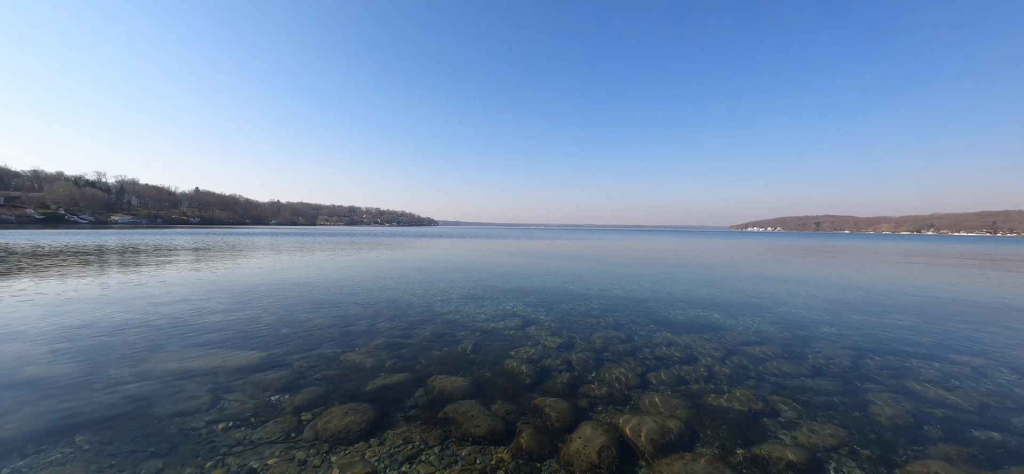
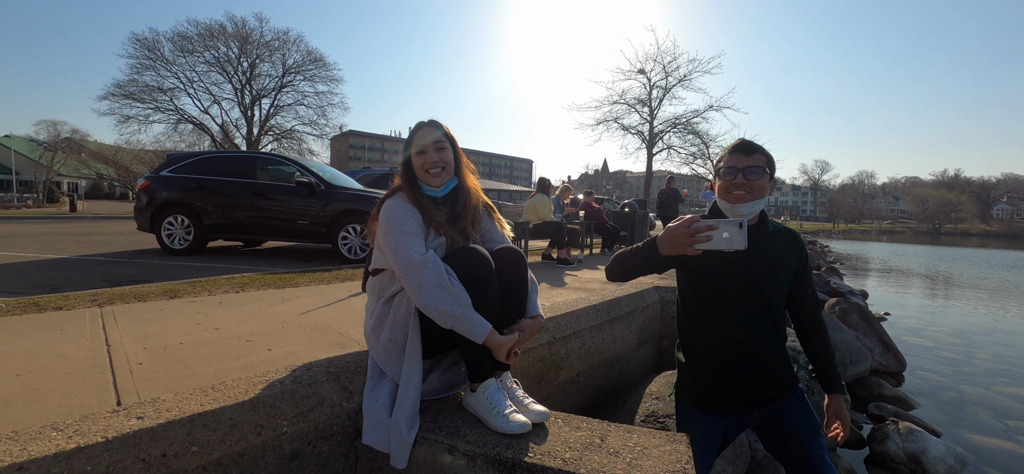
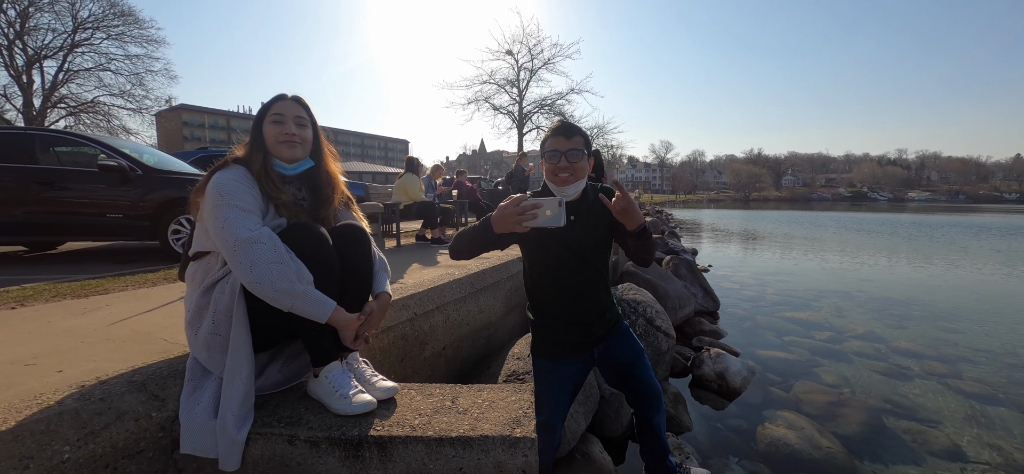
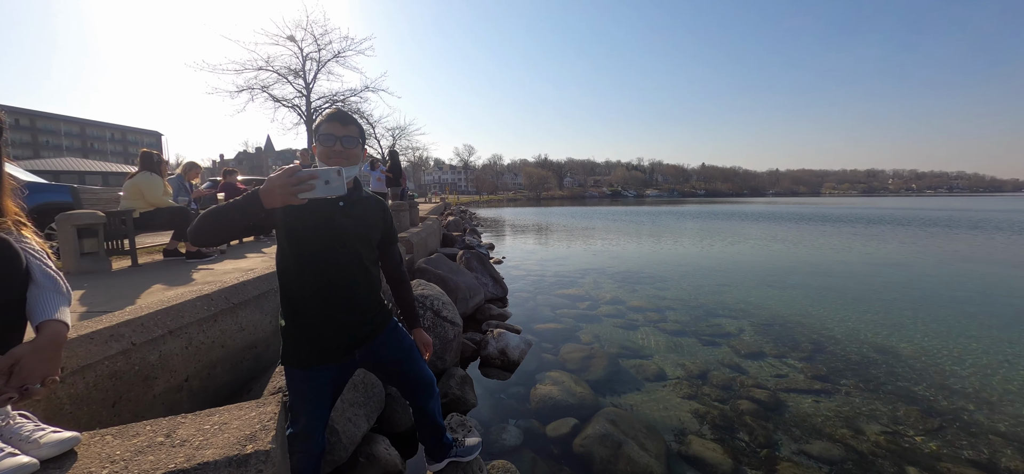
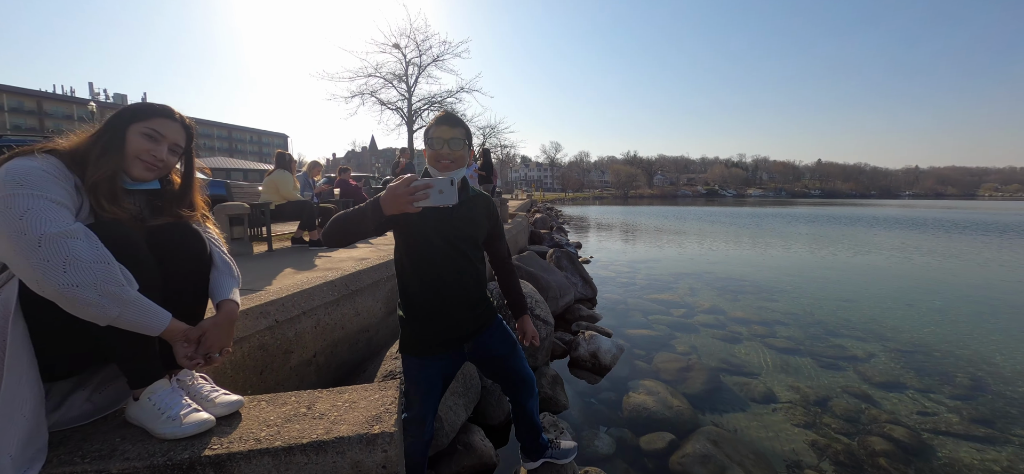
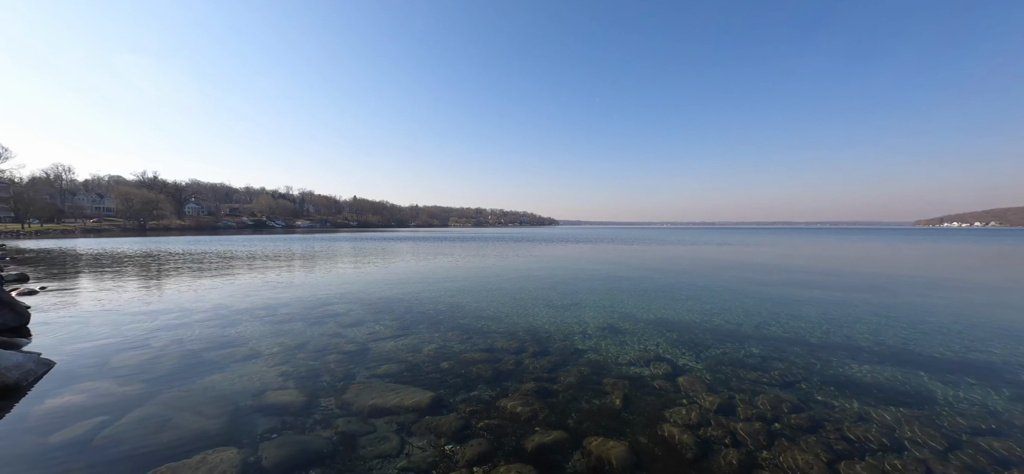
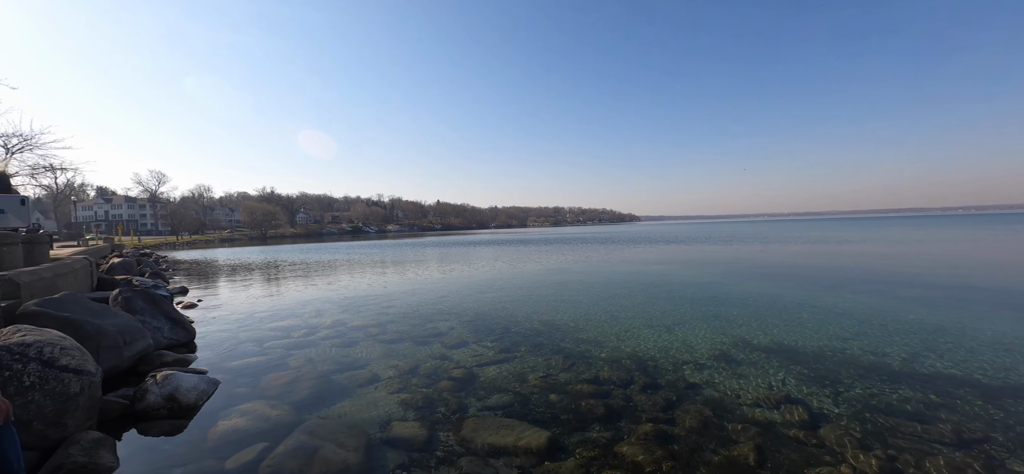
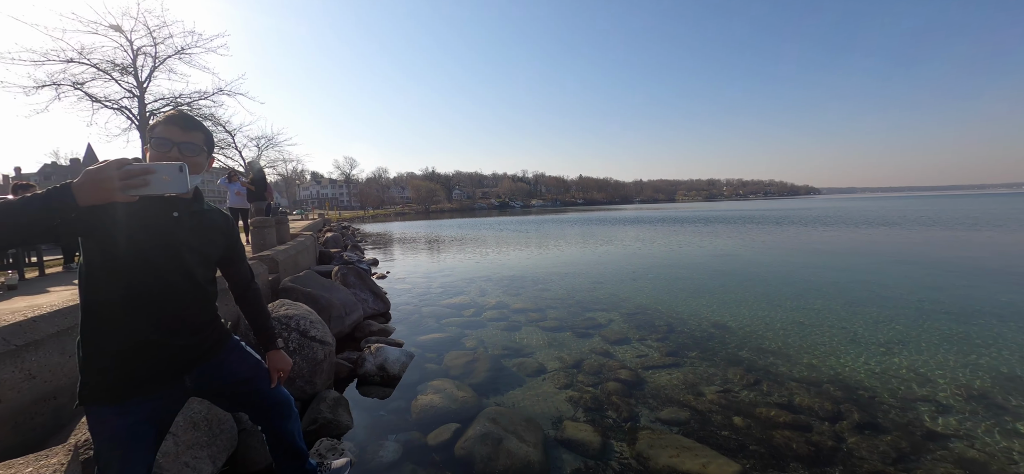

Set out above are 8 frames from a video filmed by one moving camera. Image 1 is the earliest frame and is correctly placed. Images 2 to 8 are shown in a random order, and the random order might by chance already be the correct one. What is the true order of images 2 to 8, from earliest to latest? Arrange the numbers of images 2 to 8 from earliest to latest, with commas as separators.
6, 7, 8, 4, 5, 3, 2
